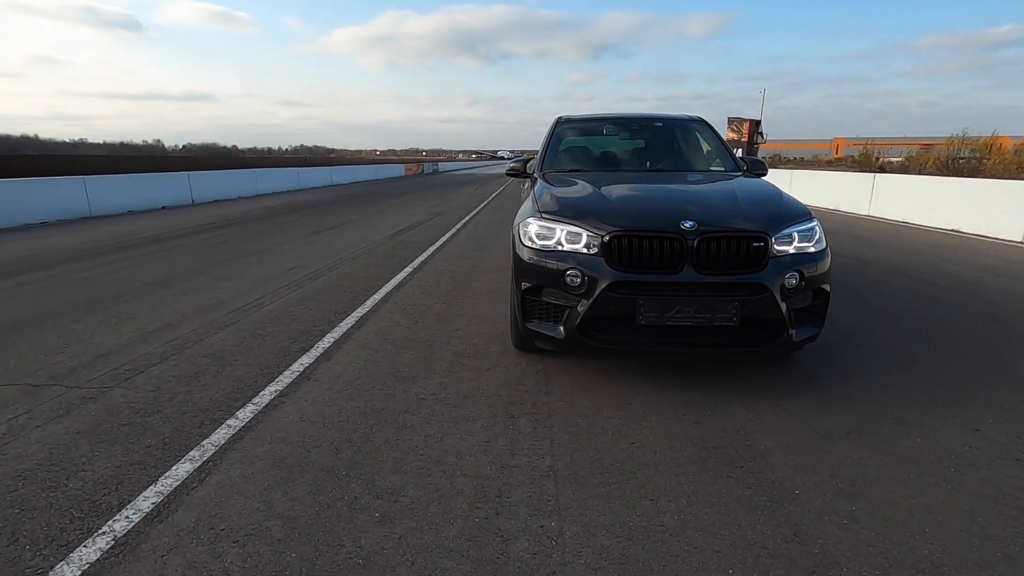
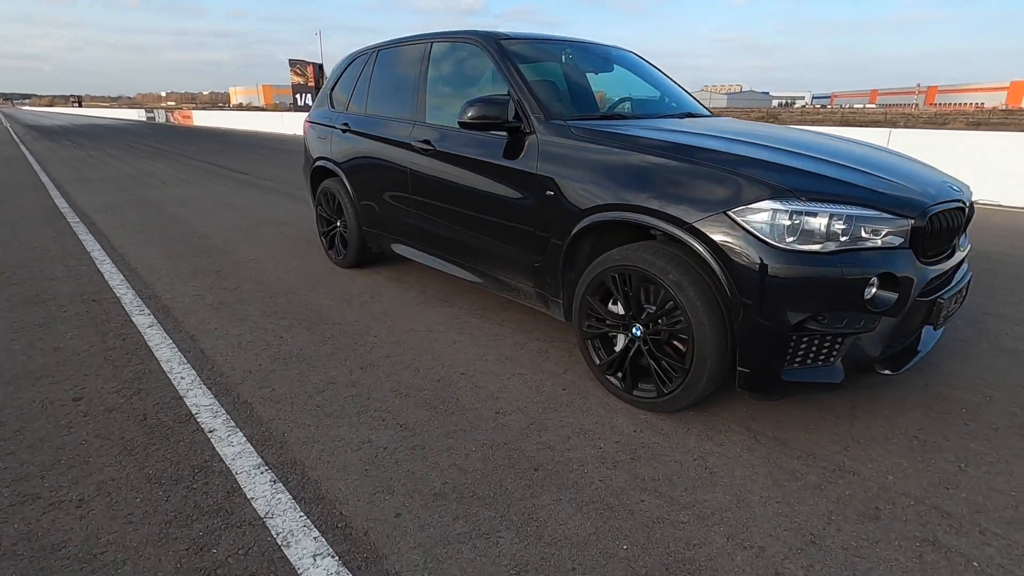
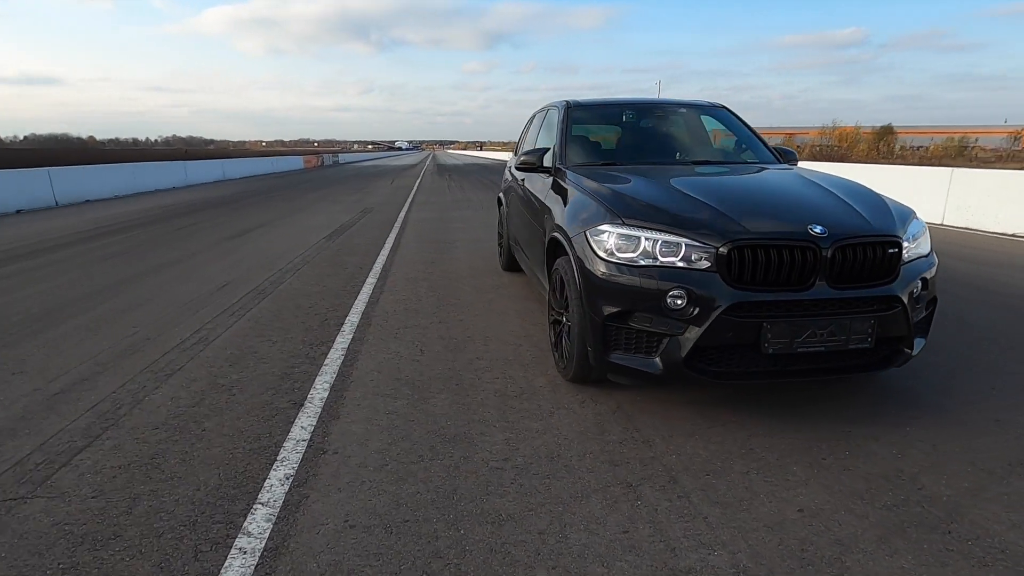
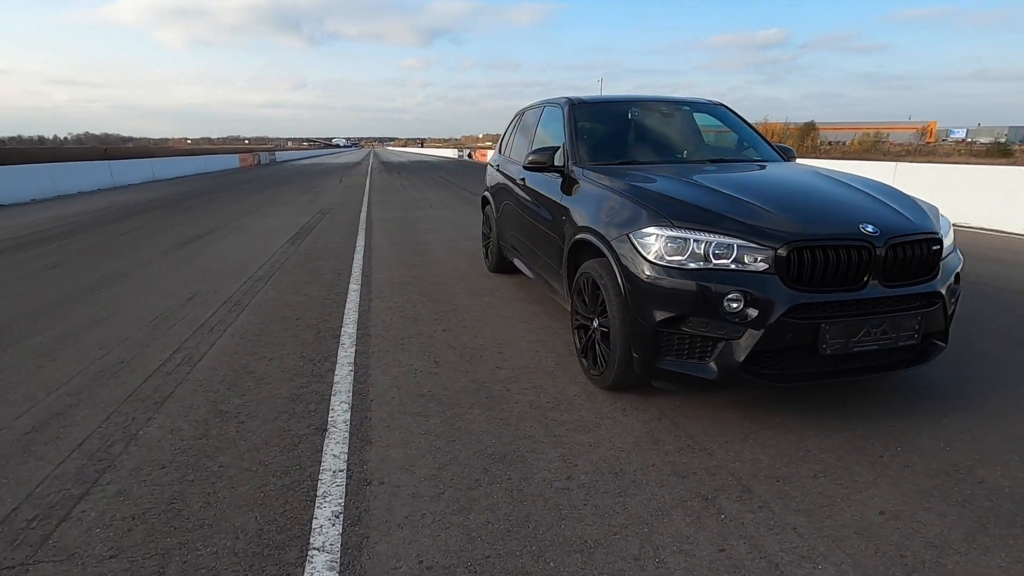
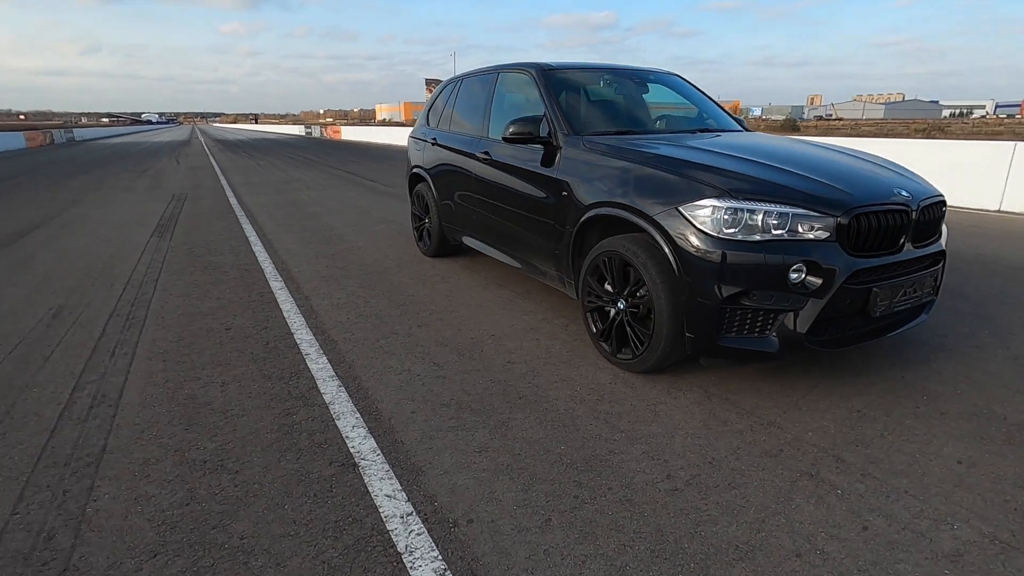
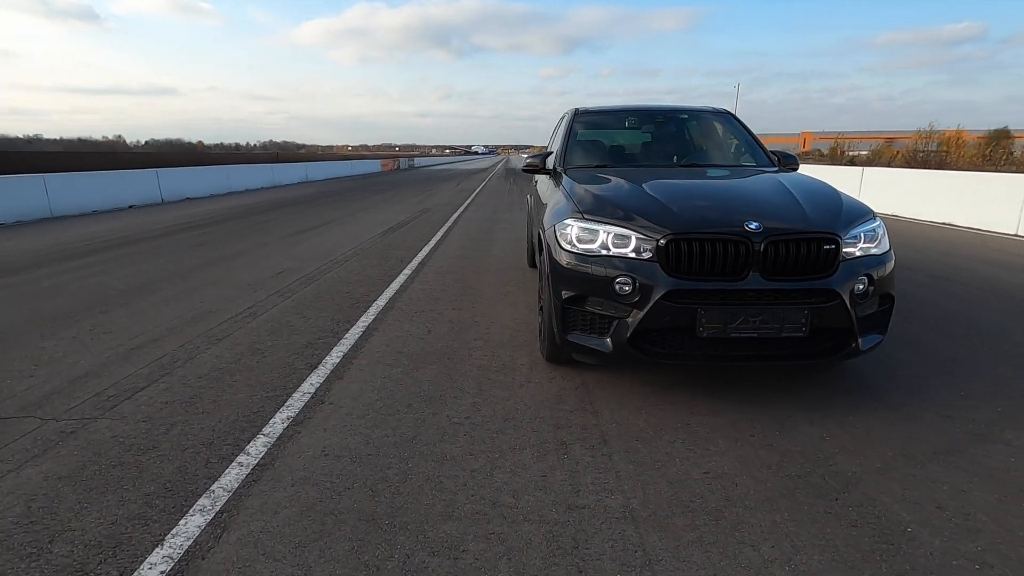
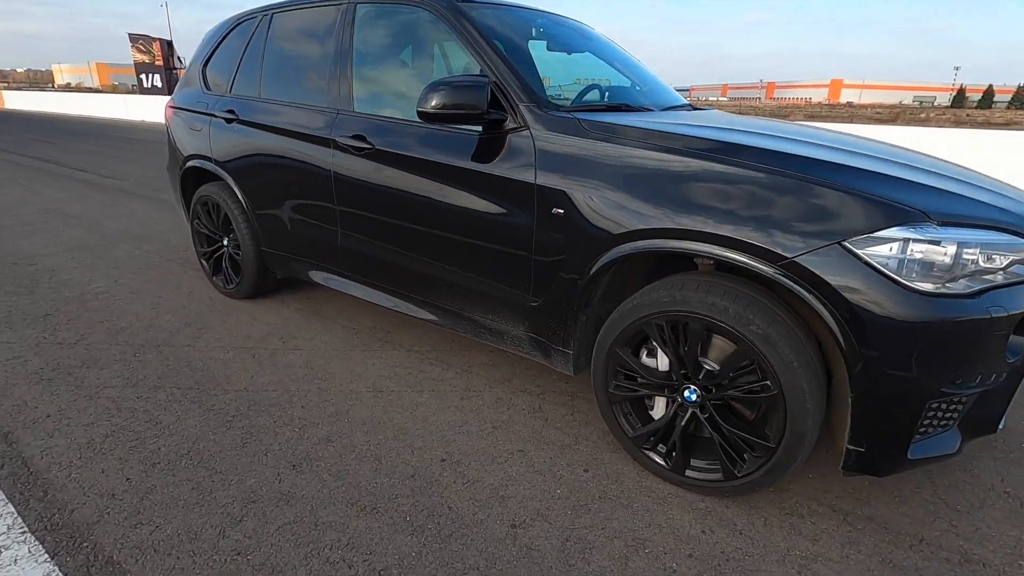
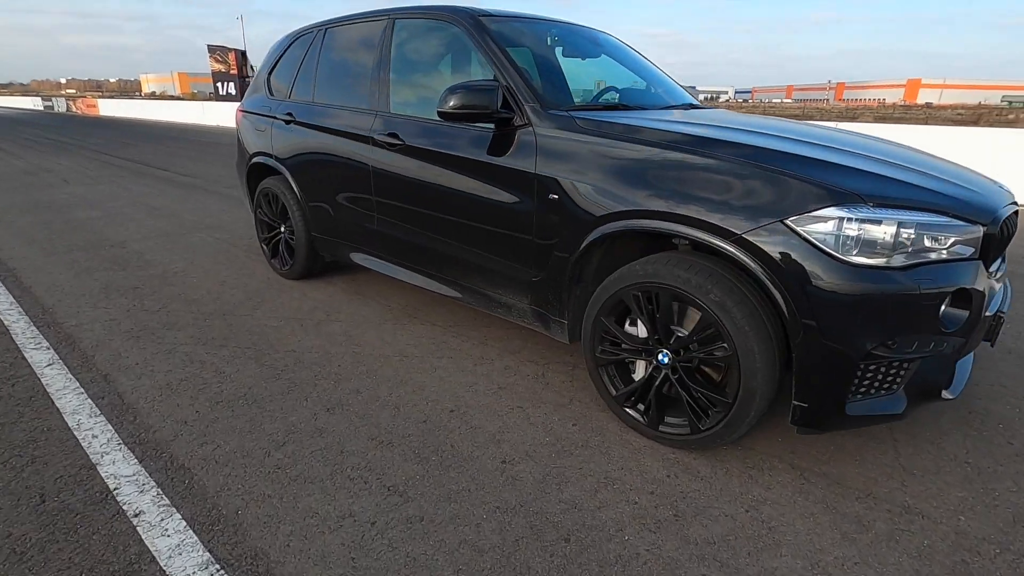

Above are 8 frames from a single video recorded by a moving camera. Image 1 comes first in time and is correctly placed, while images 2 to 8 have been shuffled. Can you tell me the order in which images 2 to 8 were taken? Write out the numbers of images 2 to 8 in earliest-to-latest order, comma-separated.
6, 3, 4, 5, 2, 8, 7
